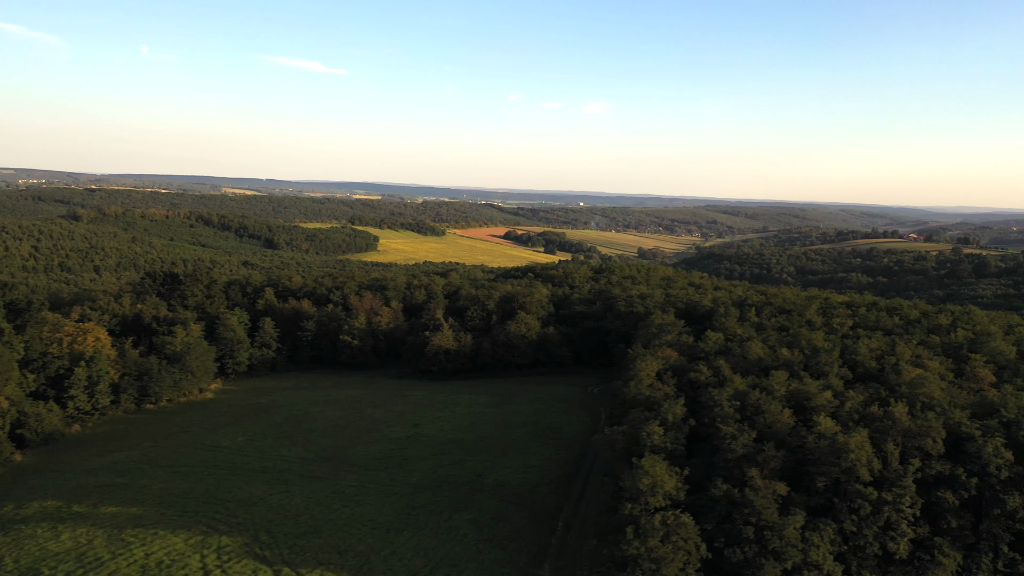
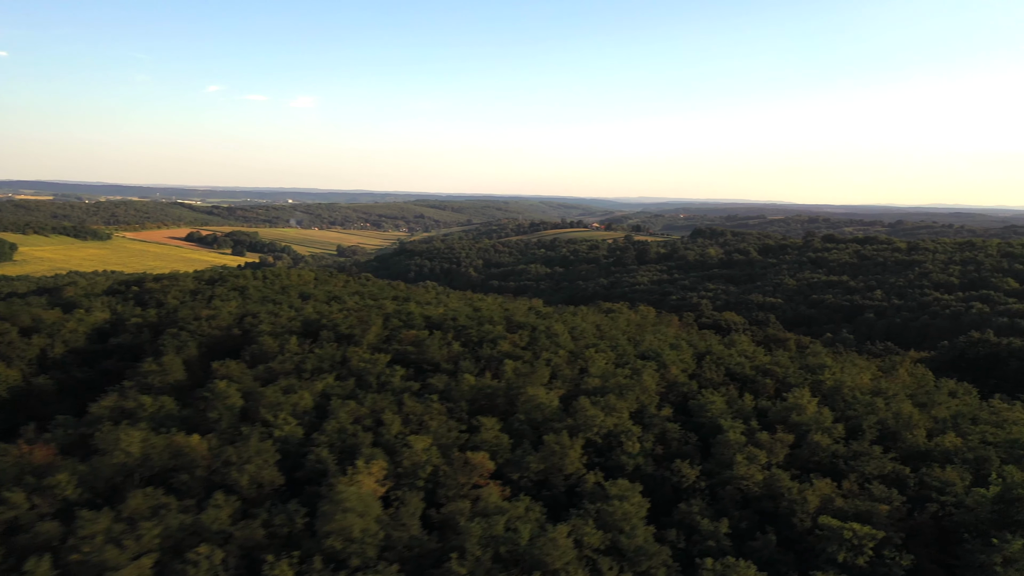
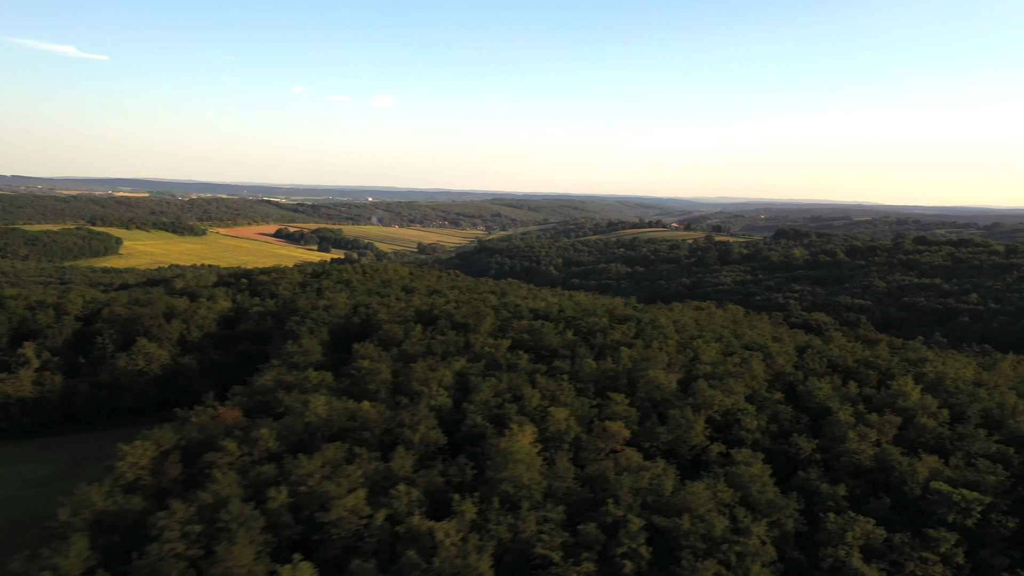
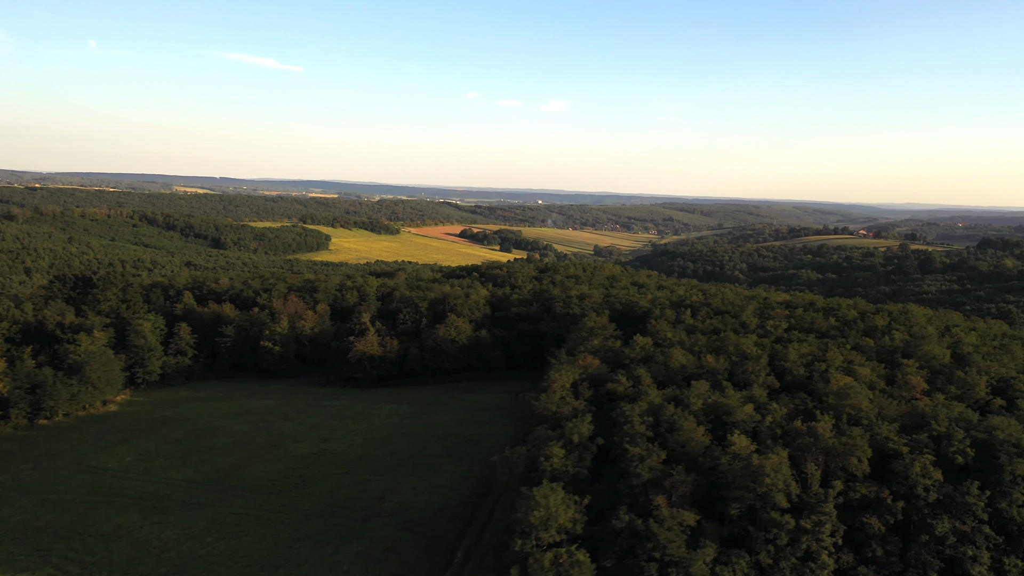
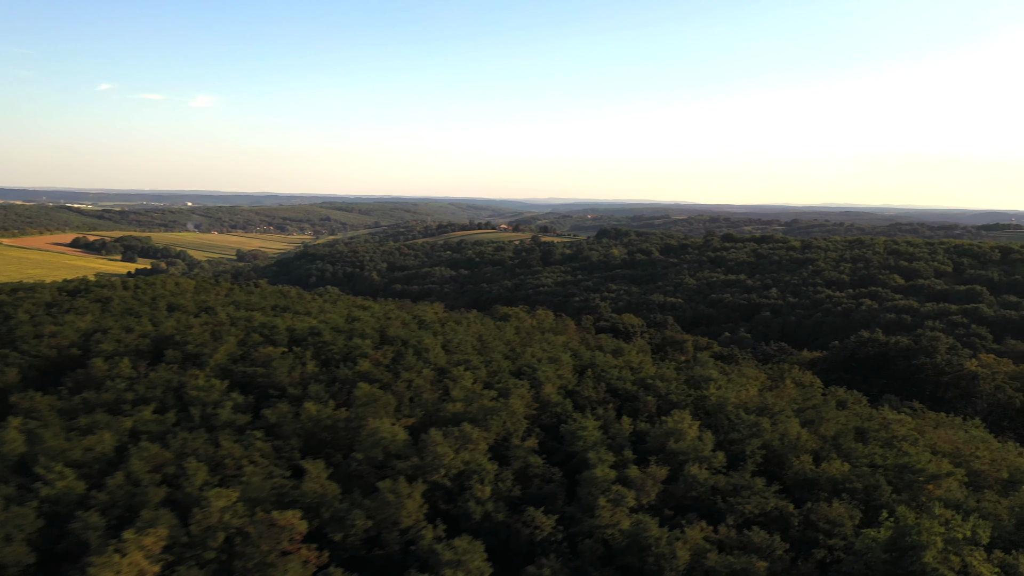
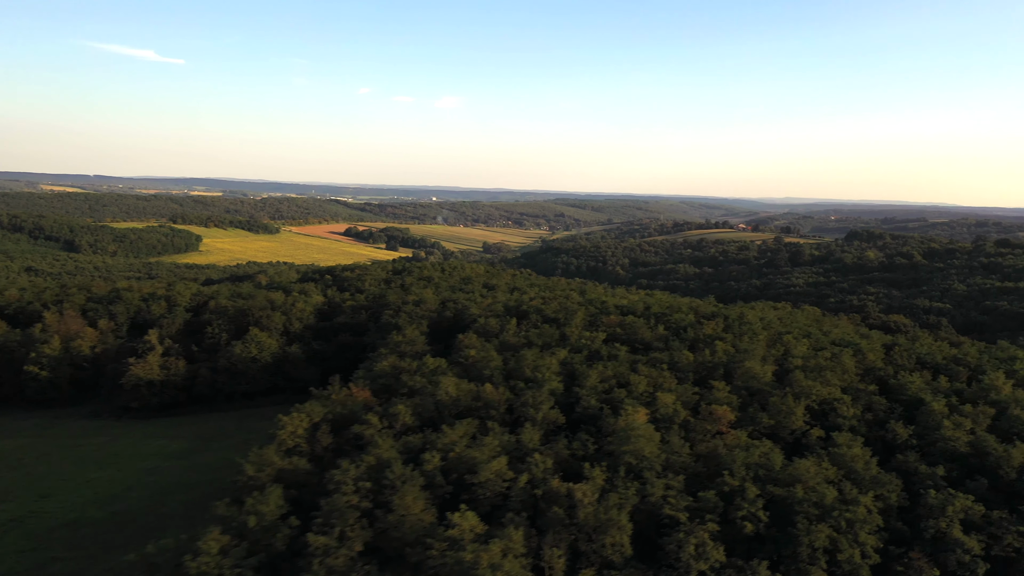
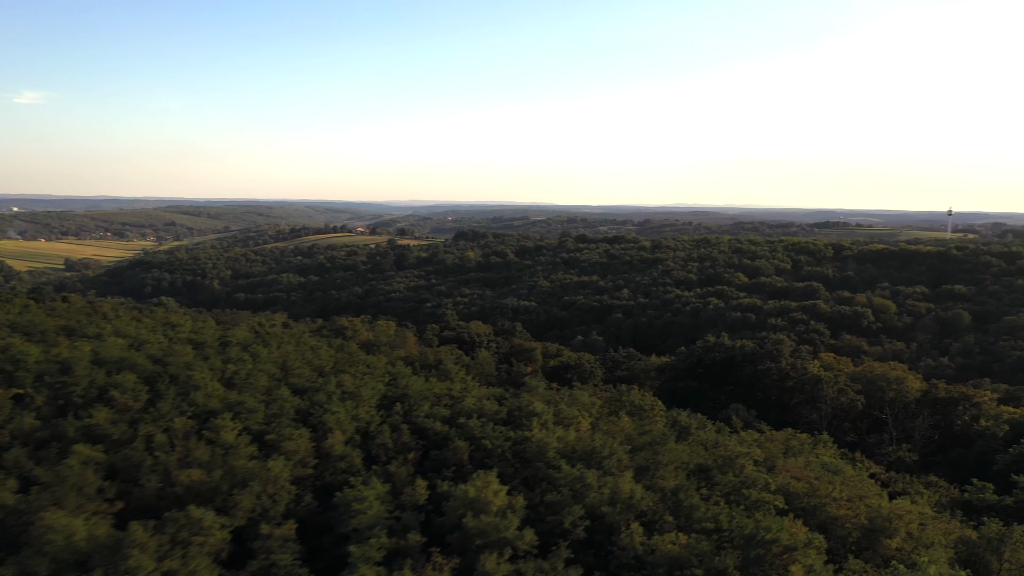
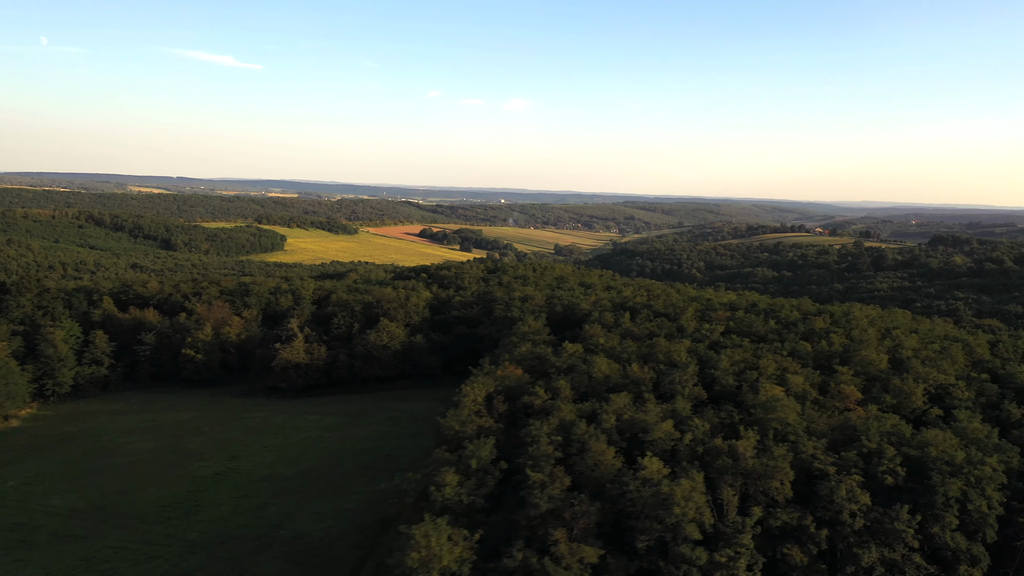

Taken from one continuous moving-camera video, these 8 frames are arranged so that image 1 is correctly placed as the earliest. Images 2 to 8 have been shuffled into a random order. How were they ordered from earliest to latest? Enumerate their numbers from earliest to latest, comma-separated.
4, 8, 6, 3, 2, 5, 7
